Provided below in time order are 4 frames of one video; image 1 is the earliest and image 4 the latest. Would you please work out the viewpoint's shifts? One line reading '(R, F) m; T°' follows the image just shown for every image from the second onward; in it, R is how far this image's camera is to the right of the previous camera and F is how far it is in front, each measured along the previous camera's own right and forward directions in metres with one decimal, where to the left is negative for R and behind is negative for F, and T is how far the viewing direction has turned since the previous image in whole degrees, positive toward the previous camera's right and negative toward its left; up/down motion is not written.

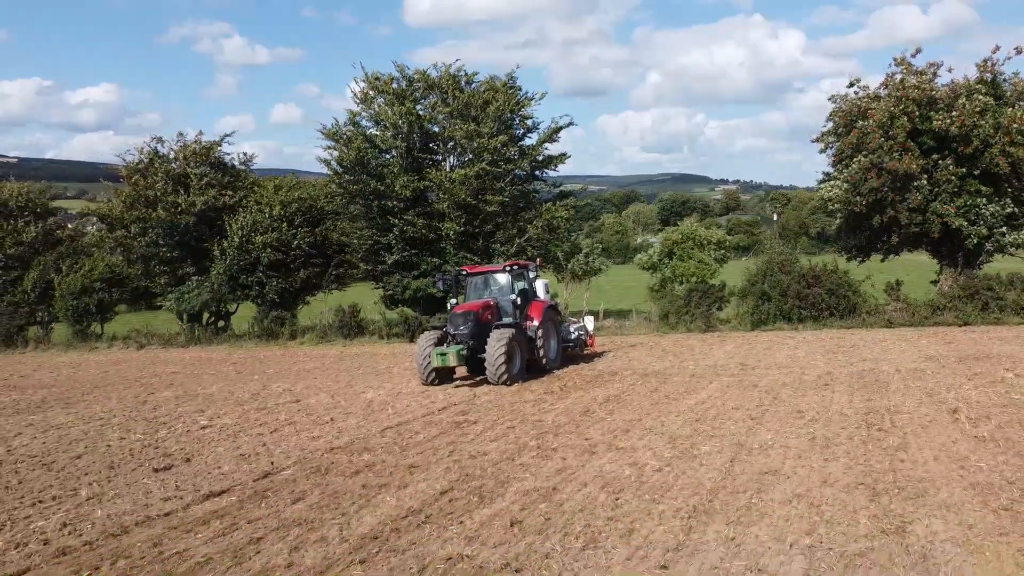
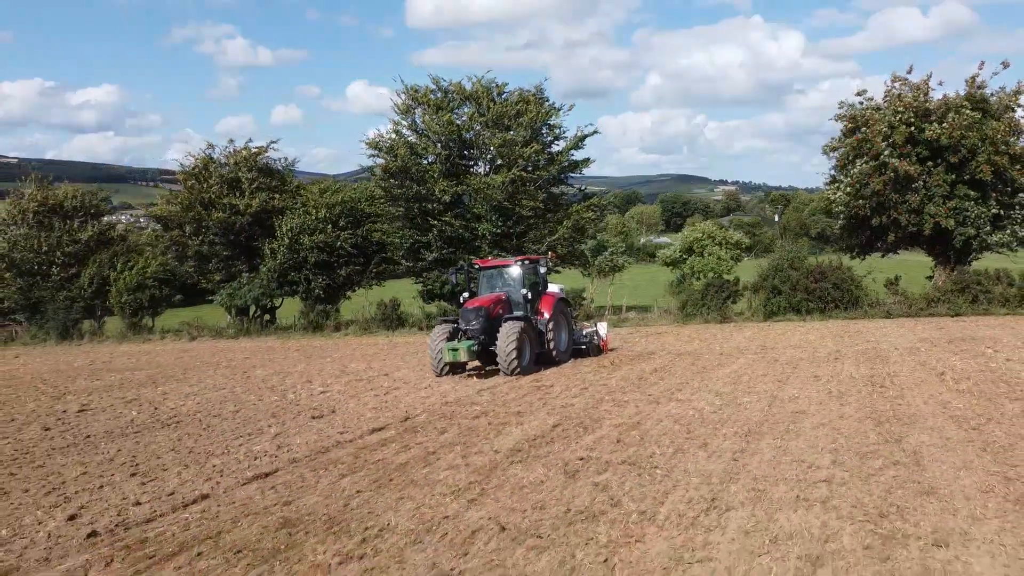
(-1.1, -2.2) m; 0°
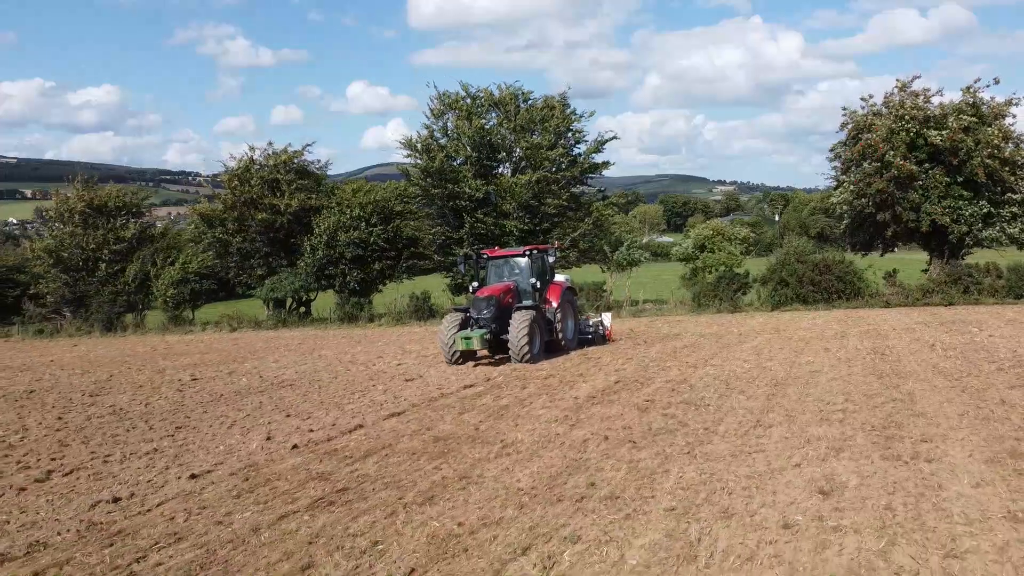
(-1.0, -2.0) m; 0°
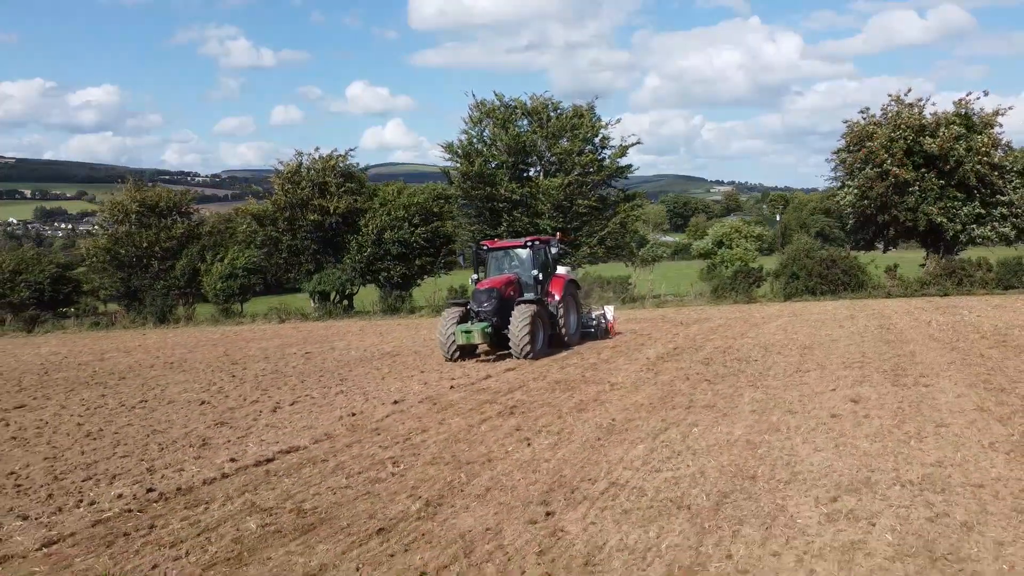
(-1.4, -2.6) m; 0°
